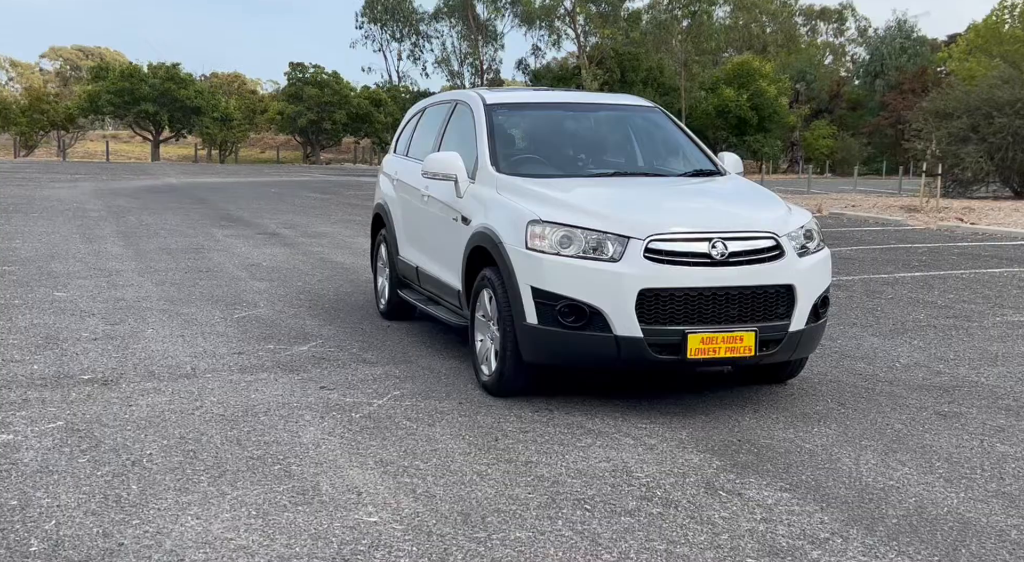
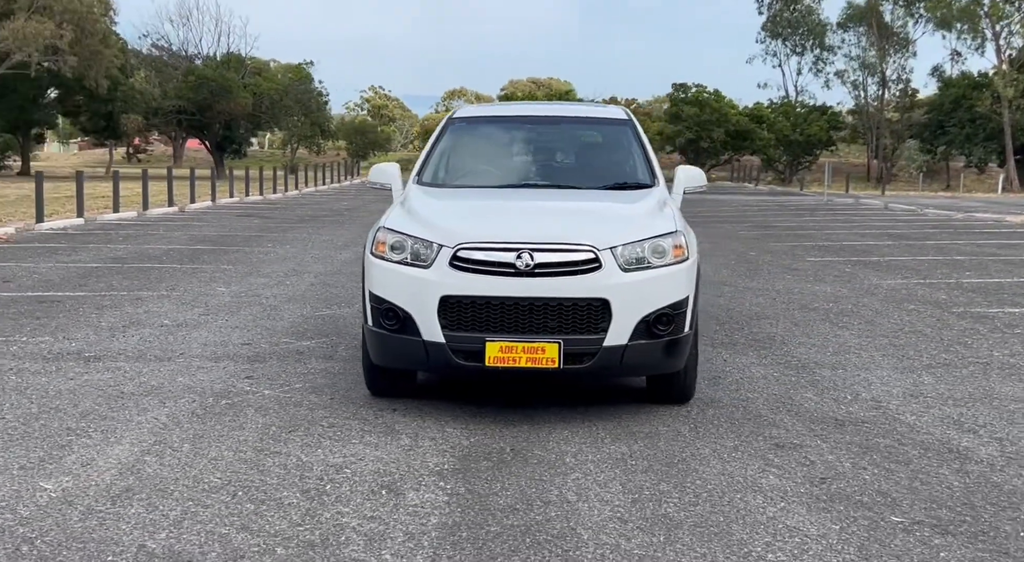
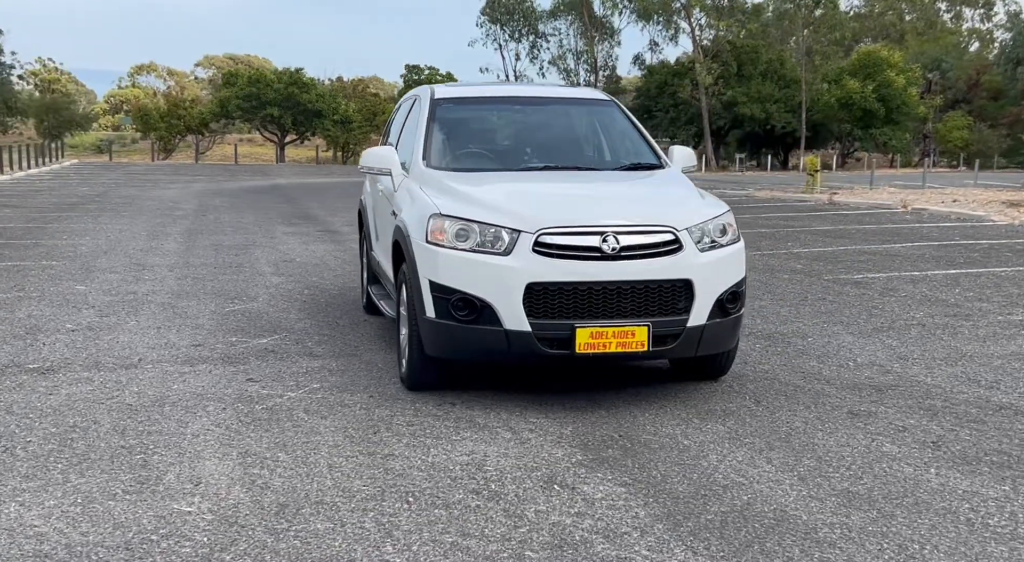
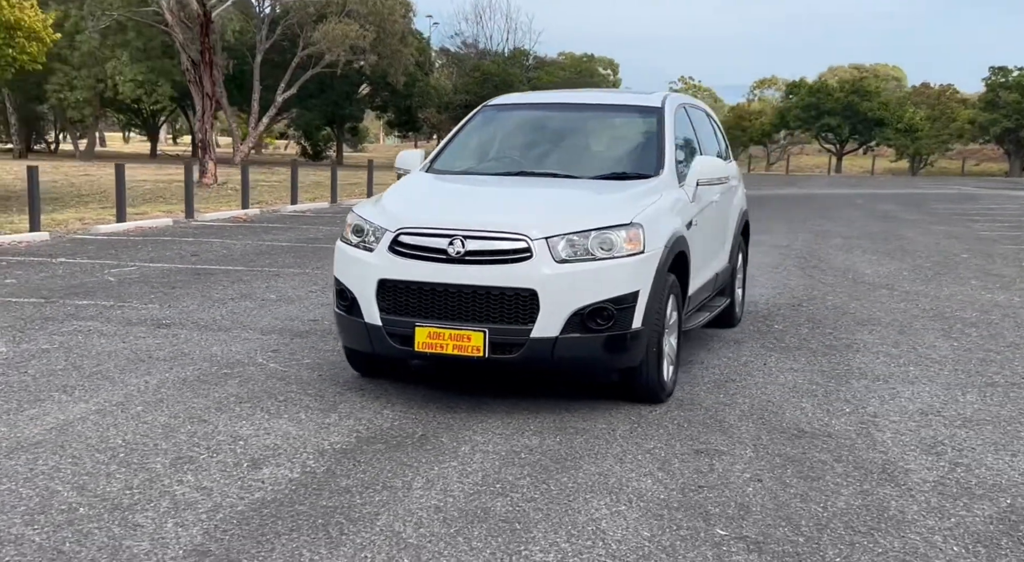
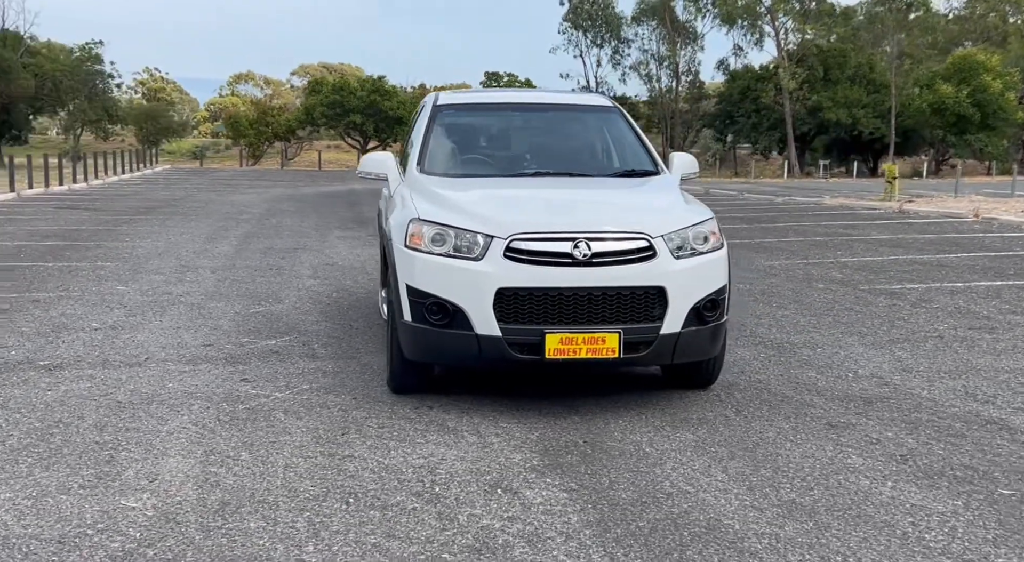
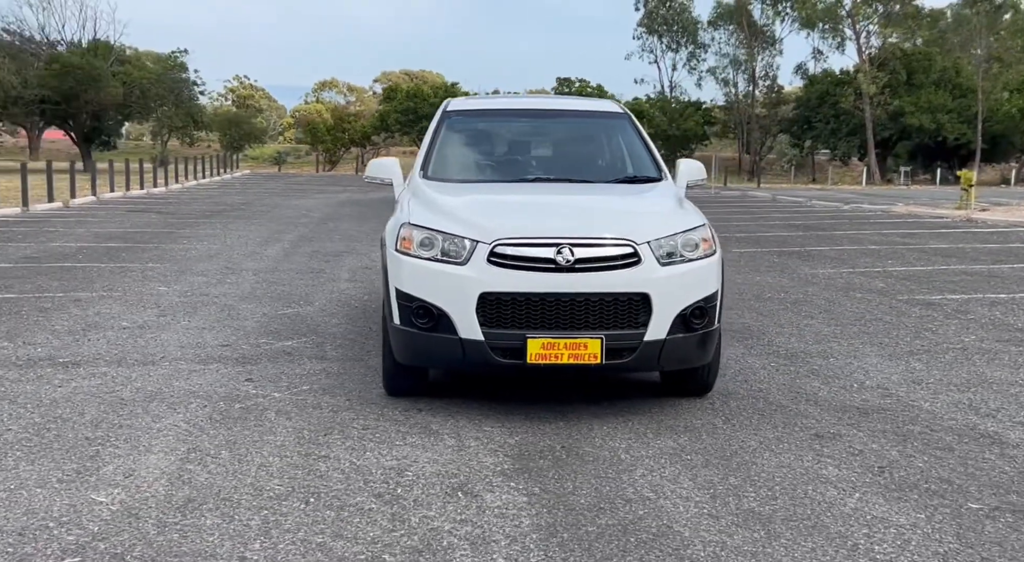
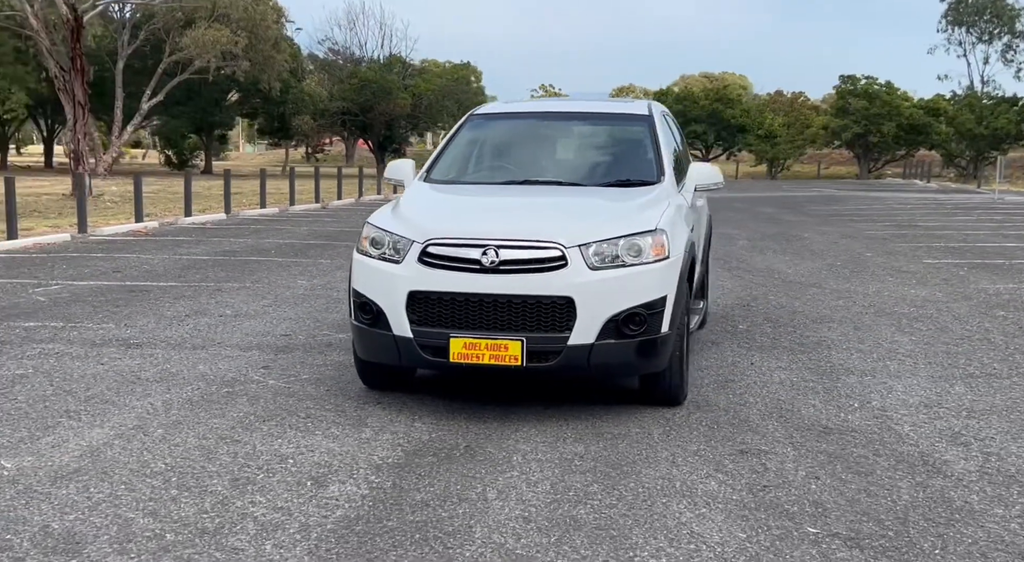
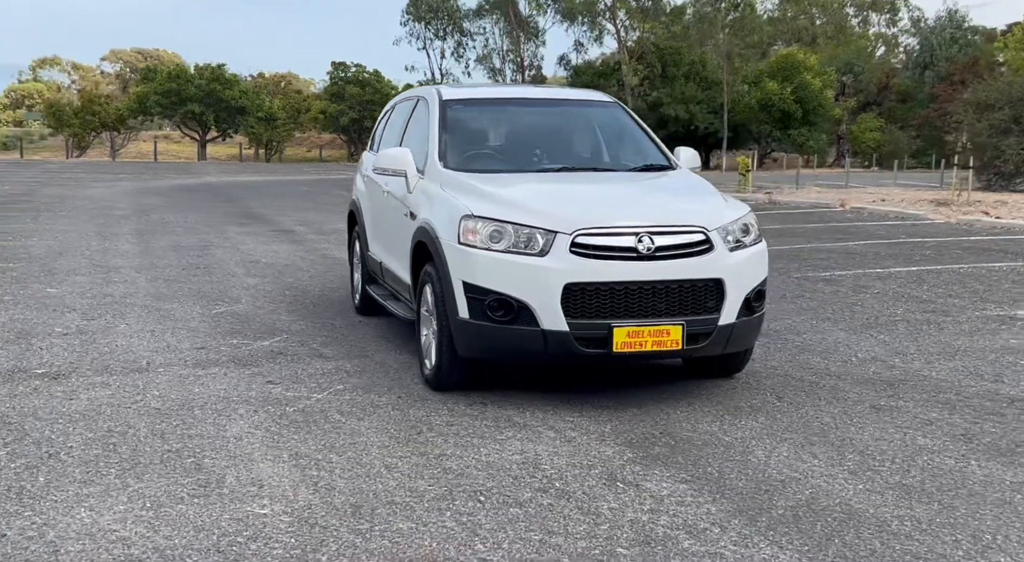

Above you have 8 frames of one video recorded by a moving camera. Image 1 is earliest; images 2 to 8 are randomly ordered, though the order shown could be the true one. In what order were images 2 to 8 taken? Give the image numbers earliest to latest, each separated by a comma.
8, 3, 5, 6, 2, 7, 4
